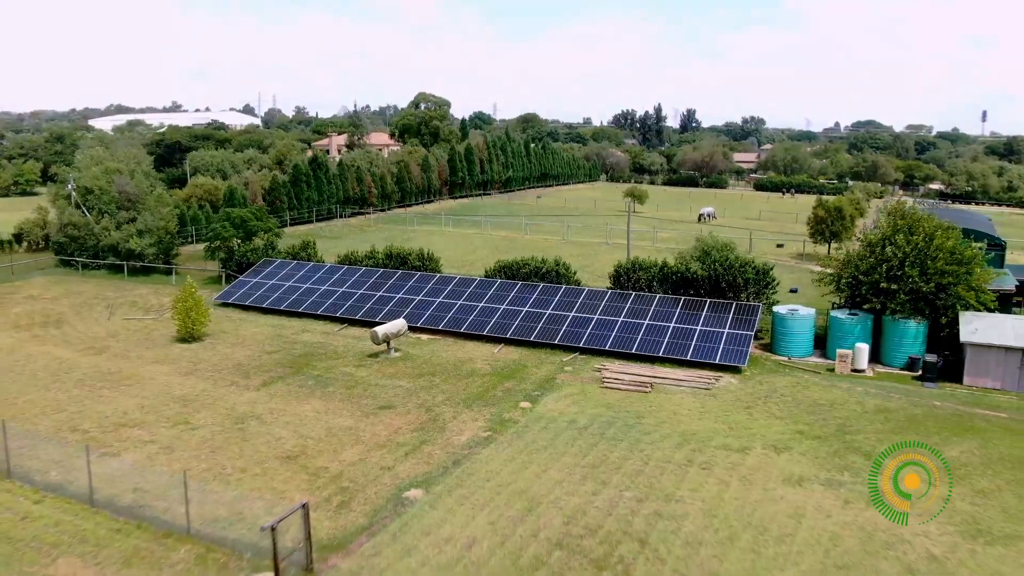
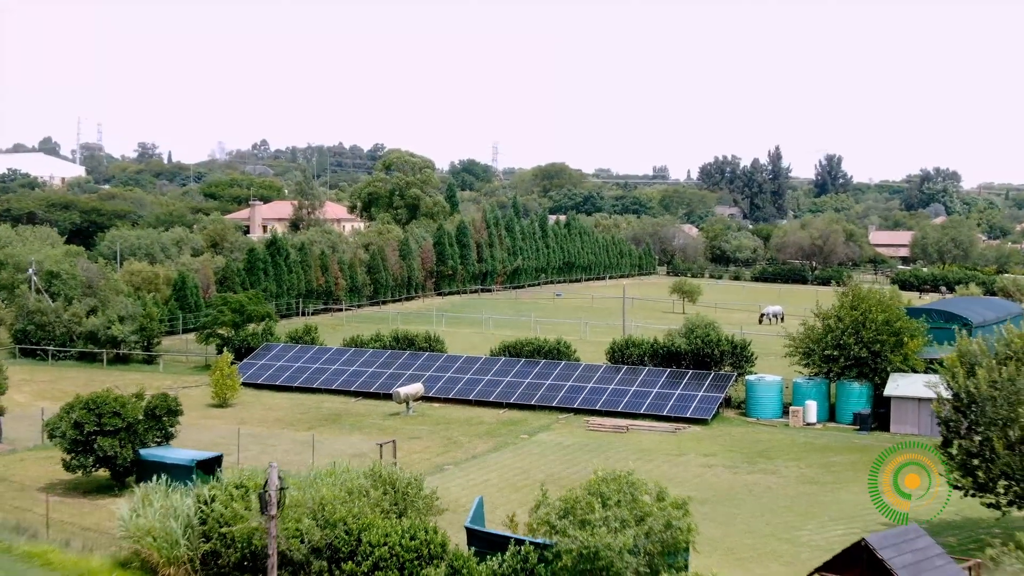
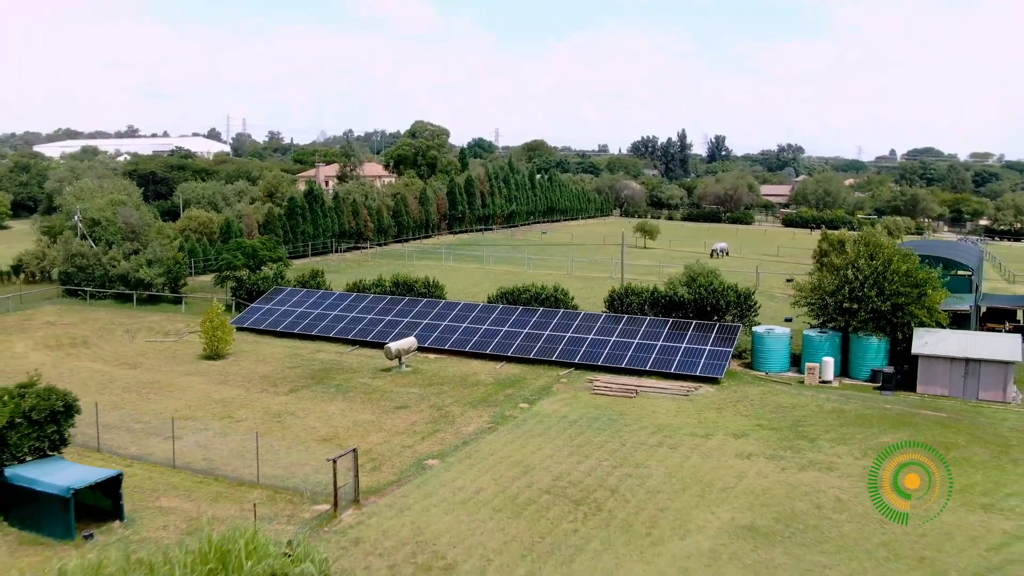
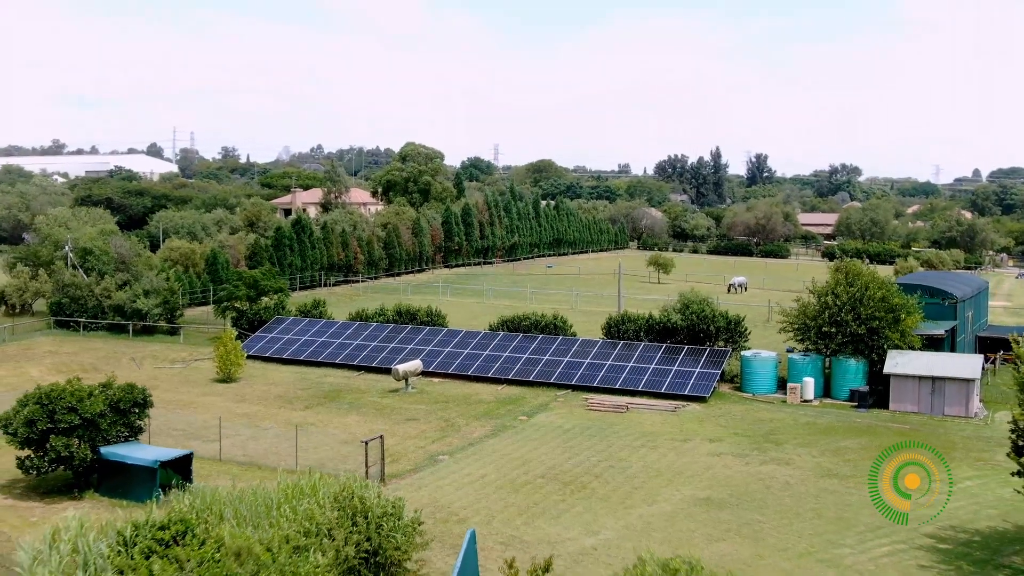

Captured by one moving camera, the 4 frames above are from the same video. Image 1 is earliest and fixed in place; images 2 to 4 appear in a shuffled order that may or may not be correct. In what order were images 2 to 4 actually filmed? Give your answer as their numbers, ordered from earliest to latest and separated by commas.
3, 4, 2
